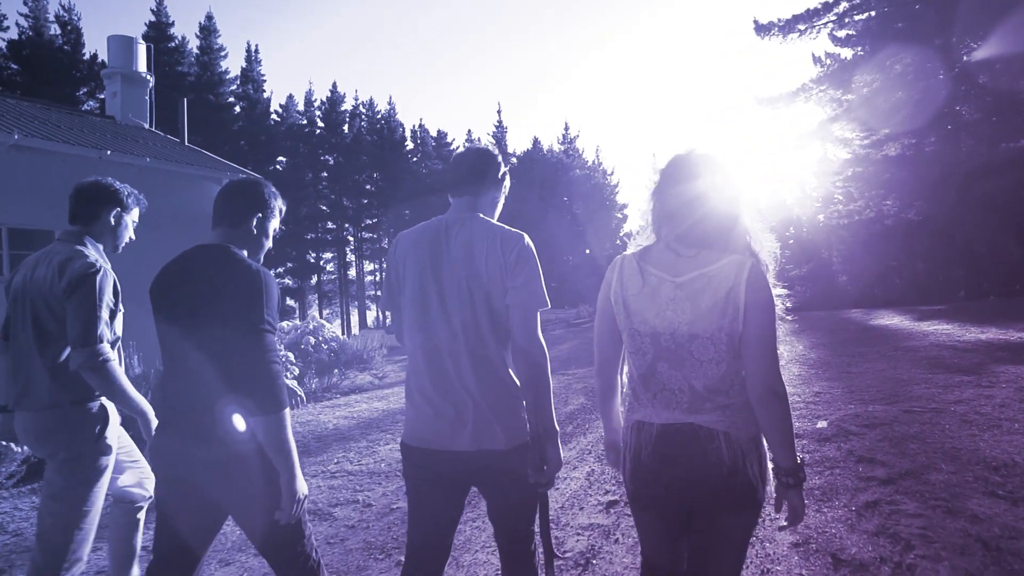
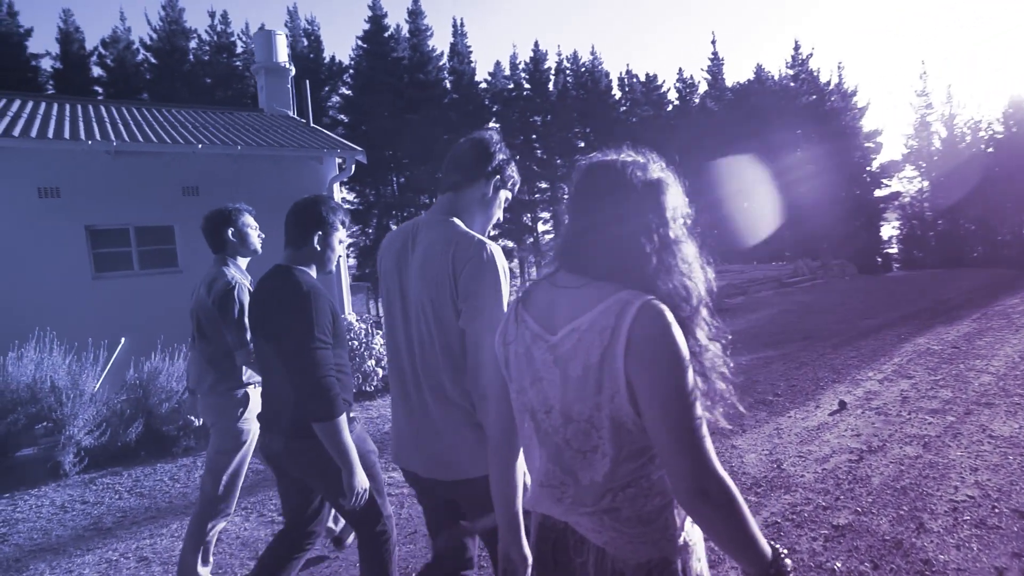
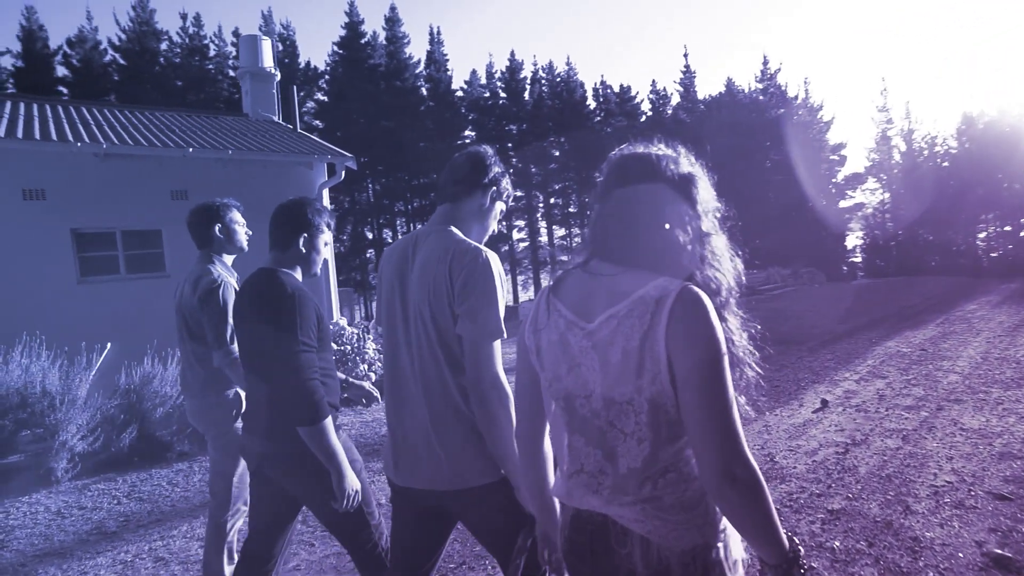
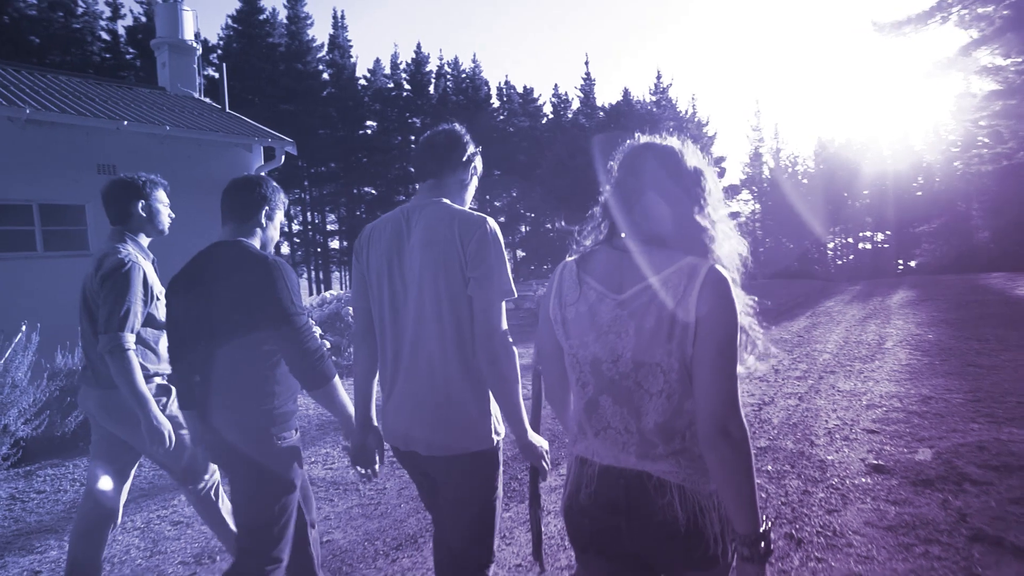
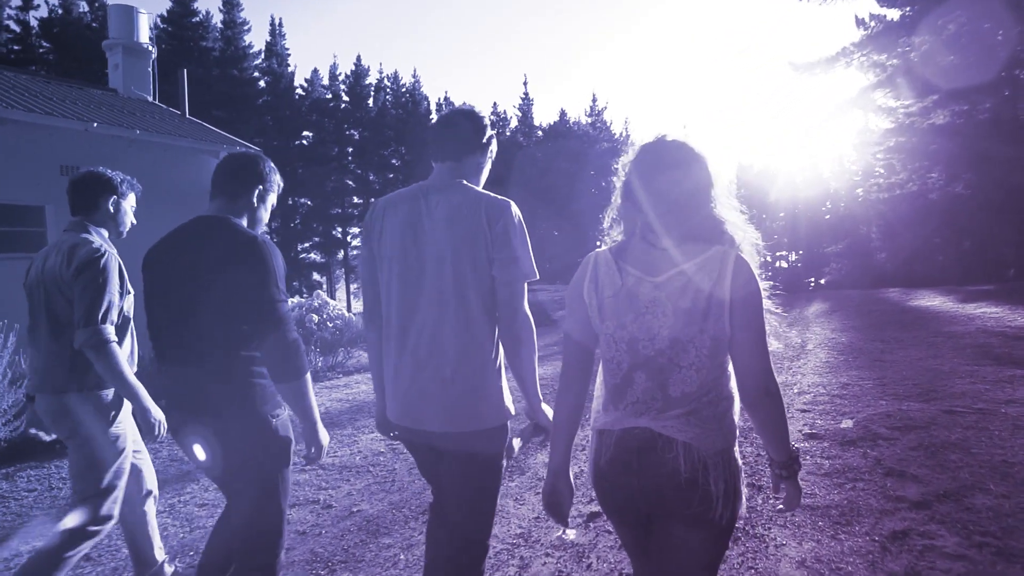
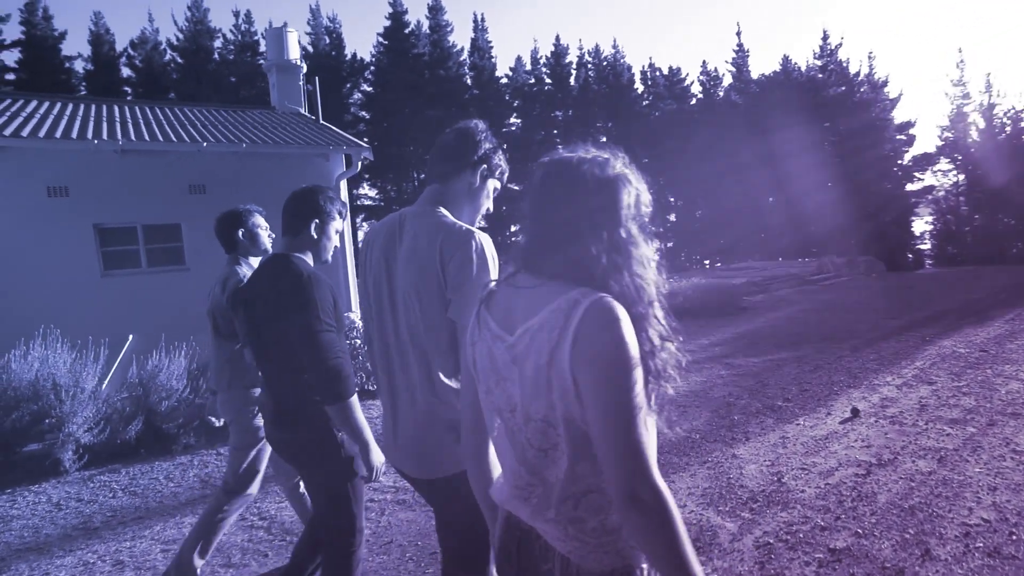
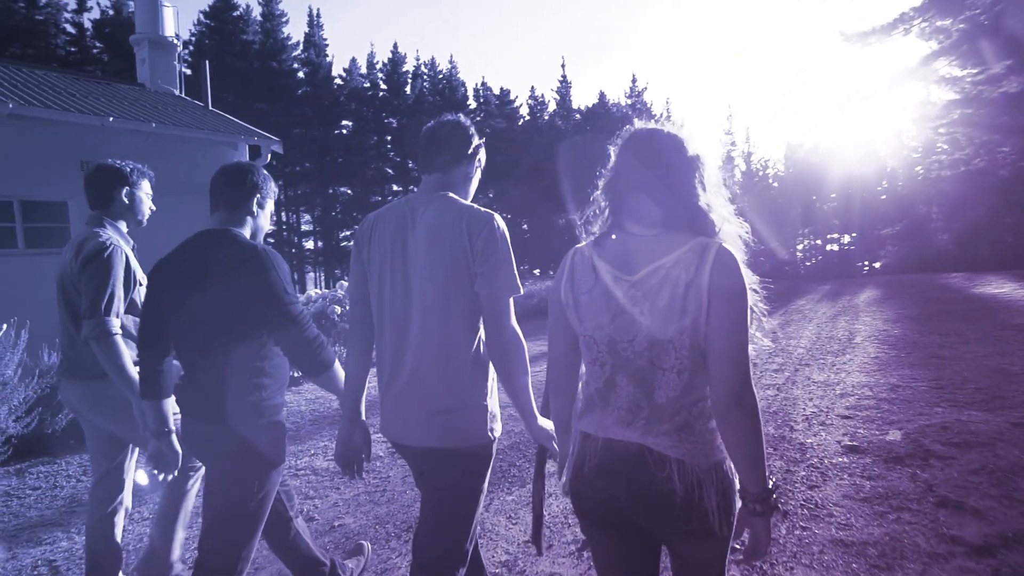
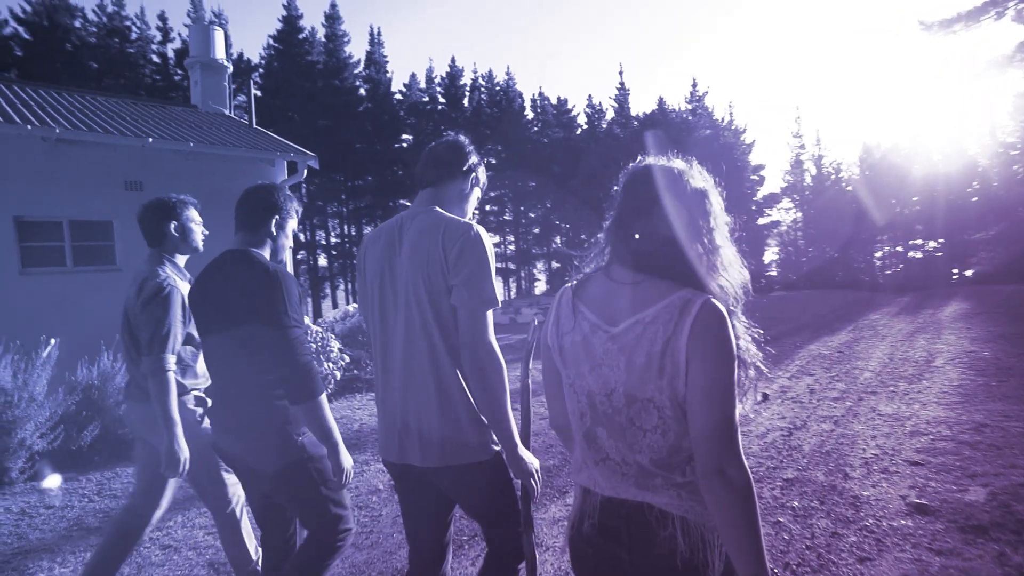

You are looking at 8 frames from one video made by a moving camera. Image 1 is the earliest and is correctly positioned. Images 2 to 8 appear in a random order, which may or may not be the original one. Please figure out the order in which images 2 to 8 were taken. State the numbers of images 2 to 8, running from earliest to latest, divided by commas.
5, 7, 4, 8, 3, 2, 6
